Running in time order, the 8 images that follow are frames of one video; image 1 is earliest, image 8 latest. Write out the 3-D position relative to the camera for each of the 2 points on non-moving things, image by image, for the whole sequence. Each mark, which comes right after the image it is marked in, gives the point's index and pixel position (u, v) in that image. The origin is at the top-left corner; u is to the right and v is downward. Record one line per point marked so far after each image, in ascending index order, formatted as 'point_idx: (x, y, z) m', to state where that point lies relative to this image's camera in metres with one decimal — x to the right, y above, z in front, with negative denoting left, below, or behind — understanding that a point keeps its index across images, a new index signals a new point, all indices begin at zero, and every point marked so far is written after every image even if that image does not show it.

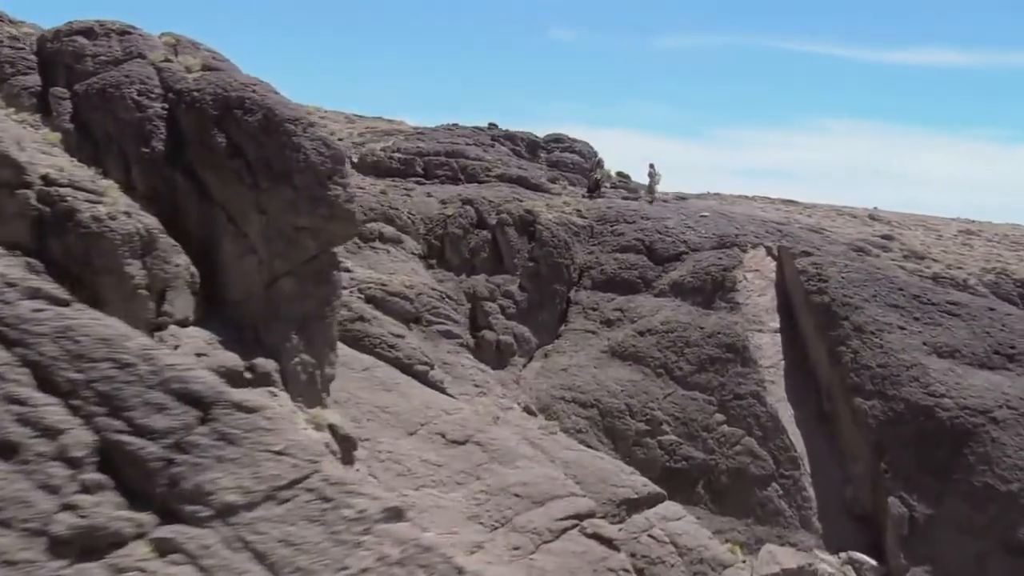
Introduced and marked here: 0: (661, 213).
0: (+2.1, +1.1, +17.4) m
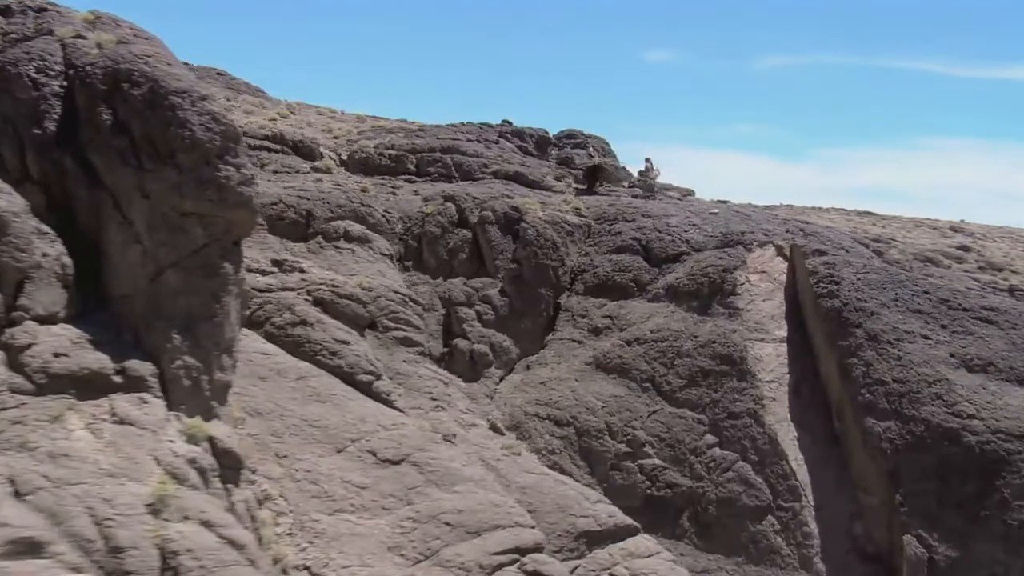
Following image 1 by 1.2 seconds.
0: (+1.9, +1.0, +15.6) m
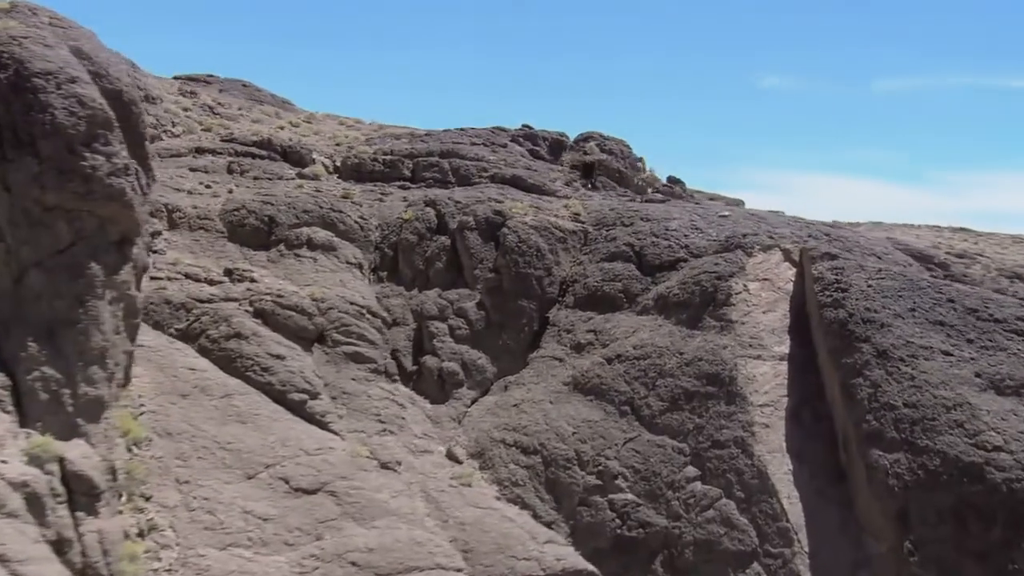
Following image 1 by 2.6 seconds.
0: (+1.8, +0.9, +13.9) m
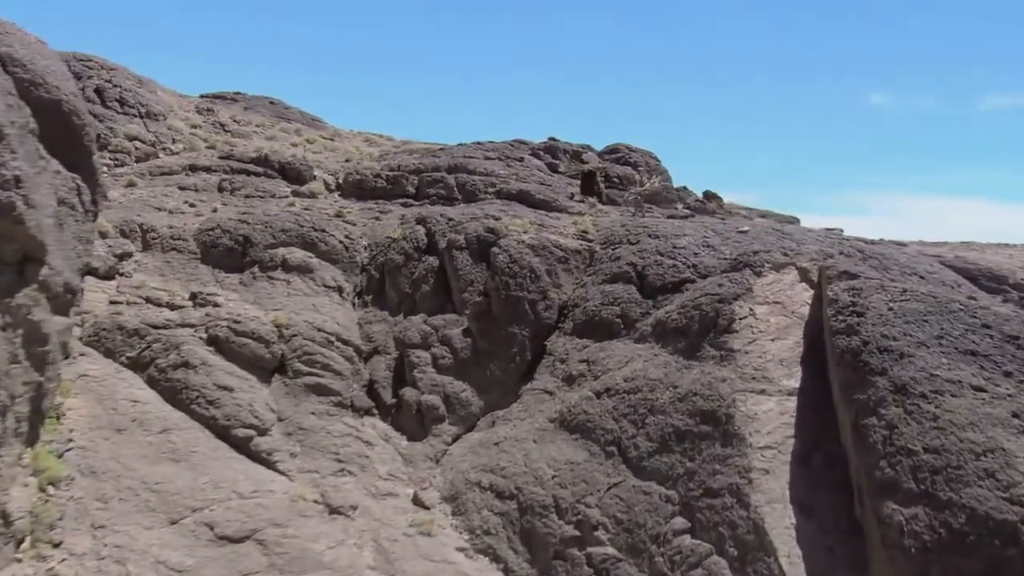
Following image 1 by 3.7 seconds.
0: (+1.8, +0.6, +12.5) m
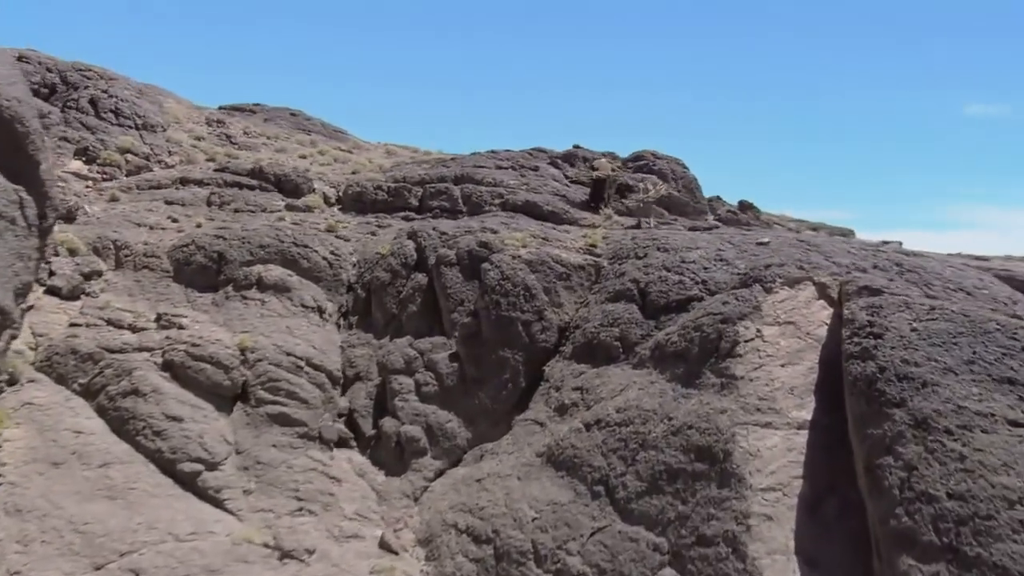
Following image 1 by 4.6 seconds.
0: (+1.7, +0.4, +11.3) m
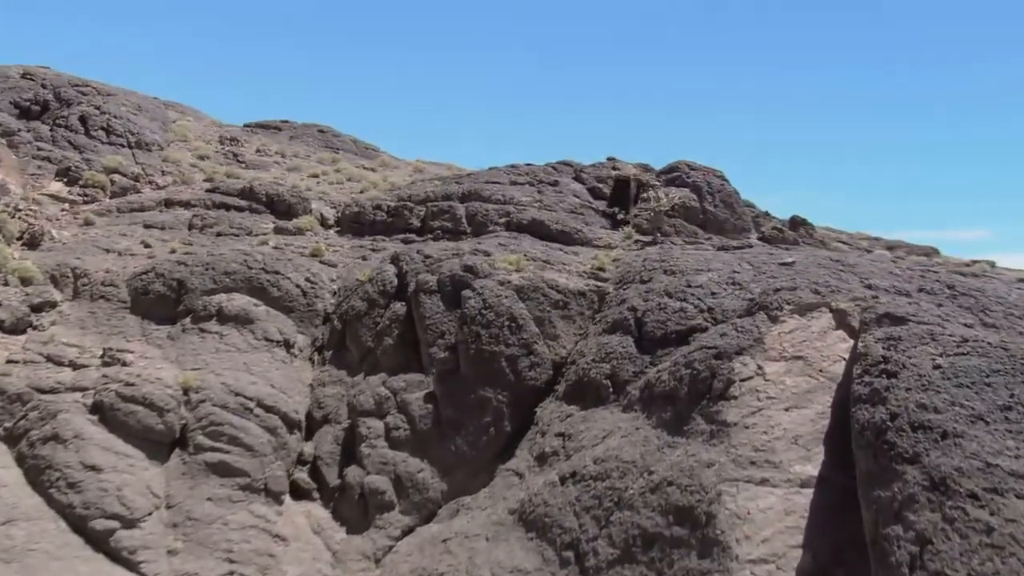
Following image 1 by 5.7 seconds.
0: (+1.6, +0.2, +9.8) m
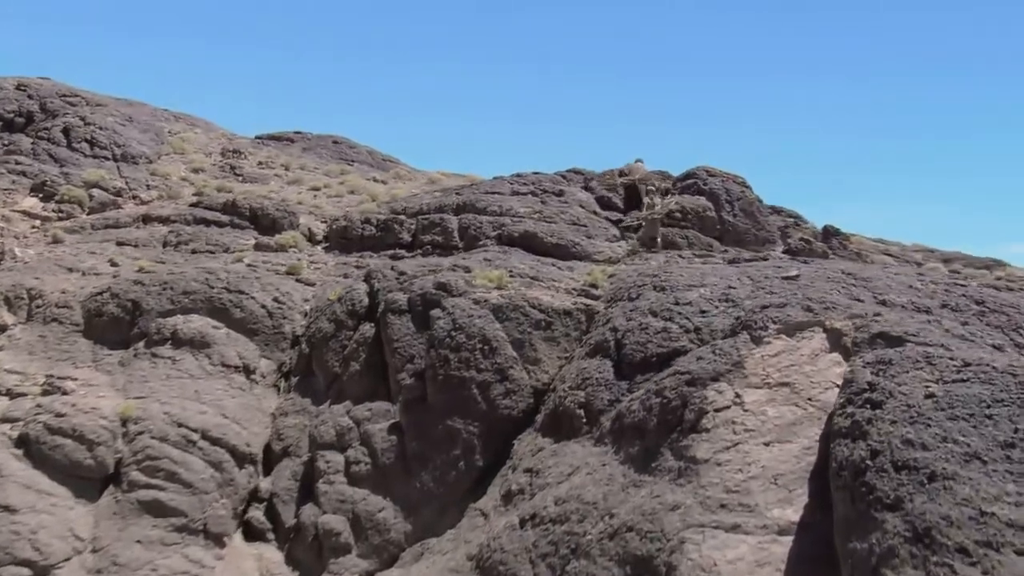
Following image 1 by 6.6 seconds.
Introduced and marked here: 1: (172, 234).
0: (+1.4, +0.1, +8.8) m
1: (-3.2, +0.5, +11.4) m
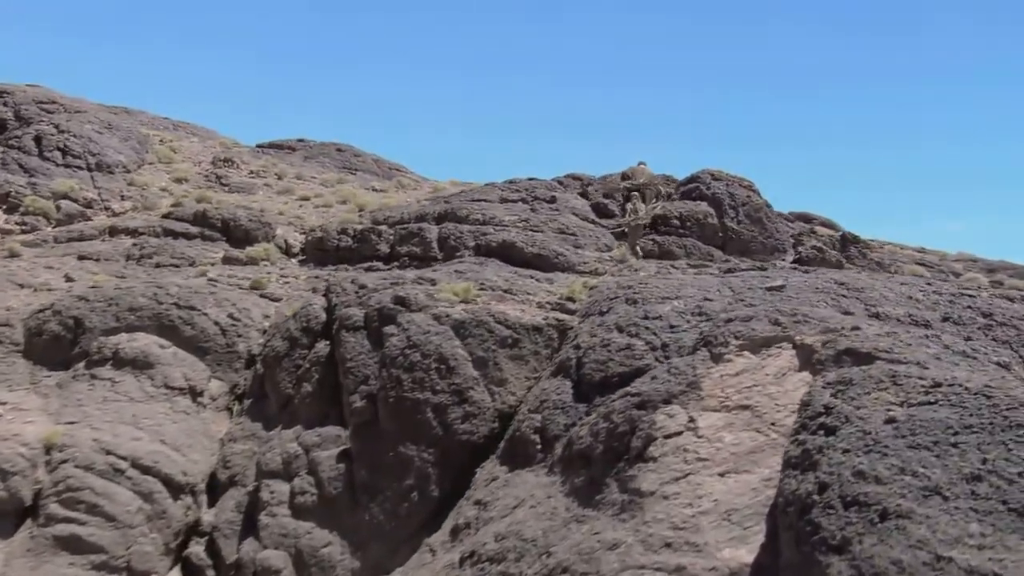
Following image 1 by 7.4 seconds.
0: (+1.1, 0.0, +7.9) m
1: (-3.3, +0.4, +10.8) m
